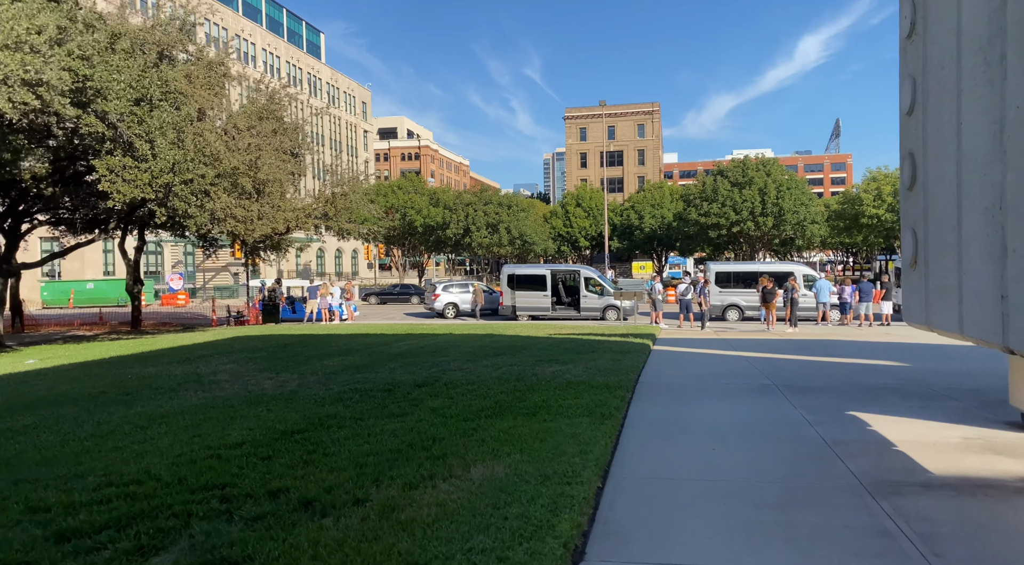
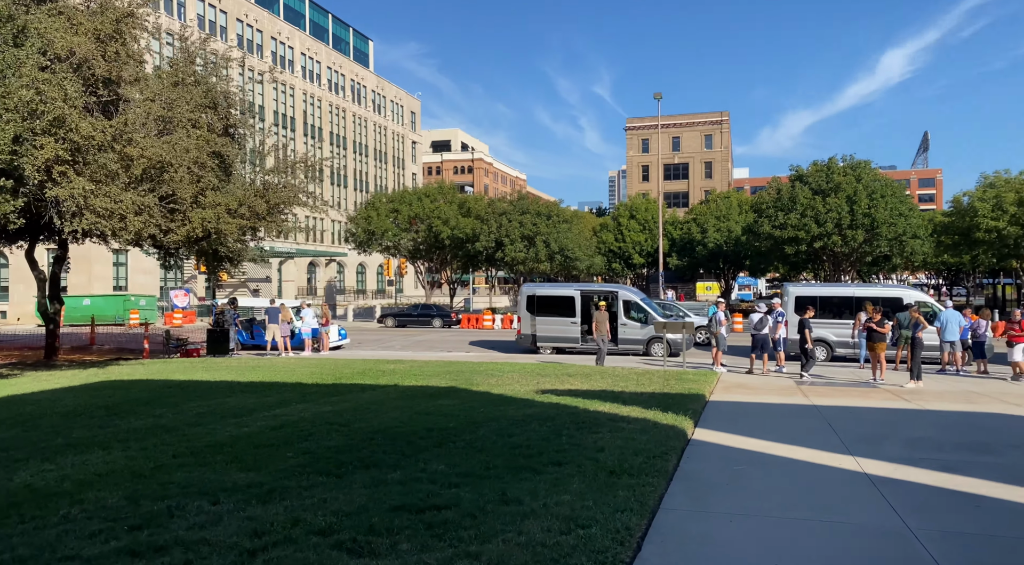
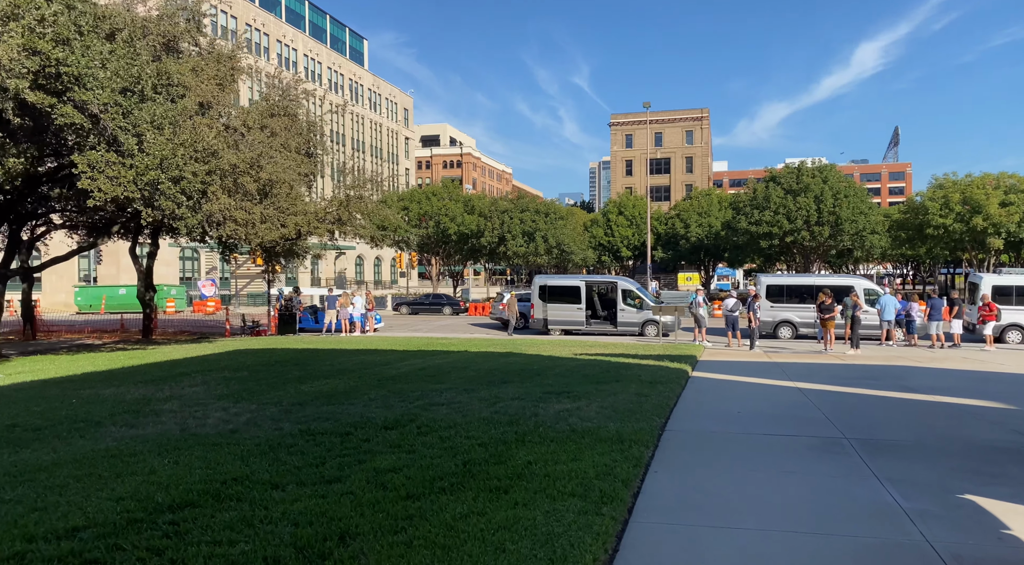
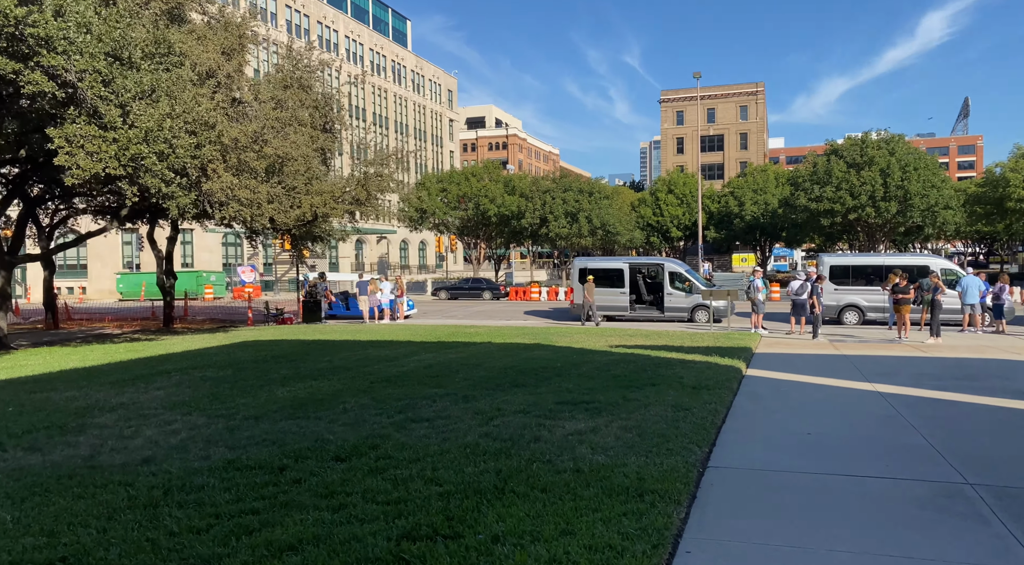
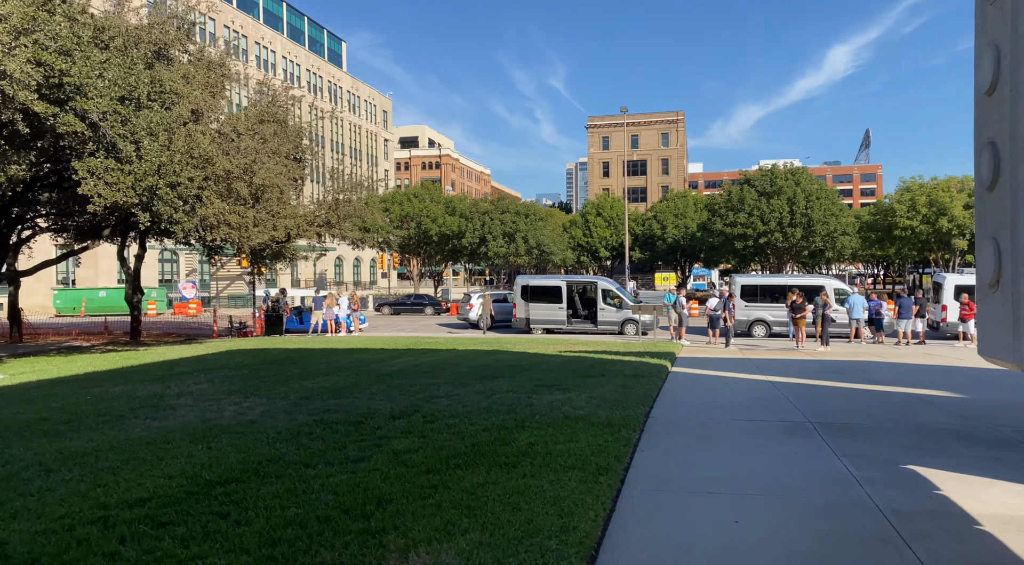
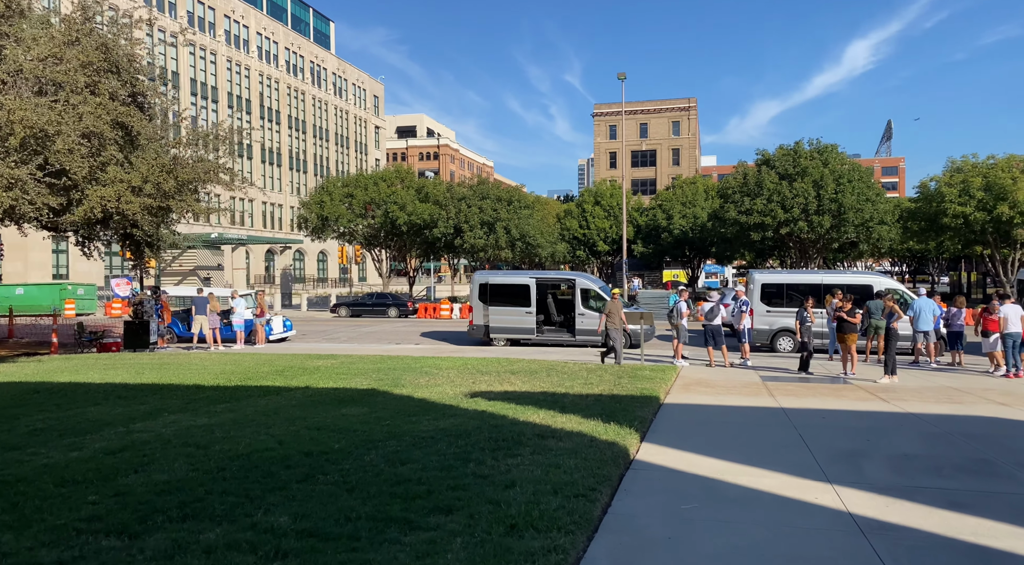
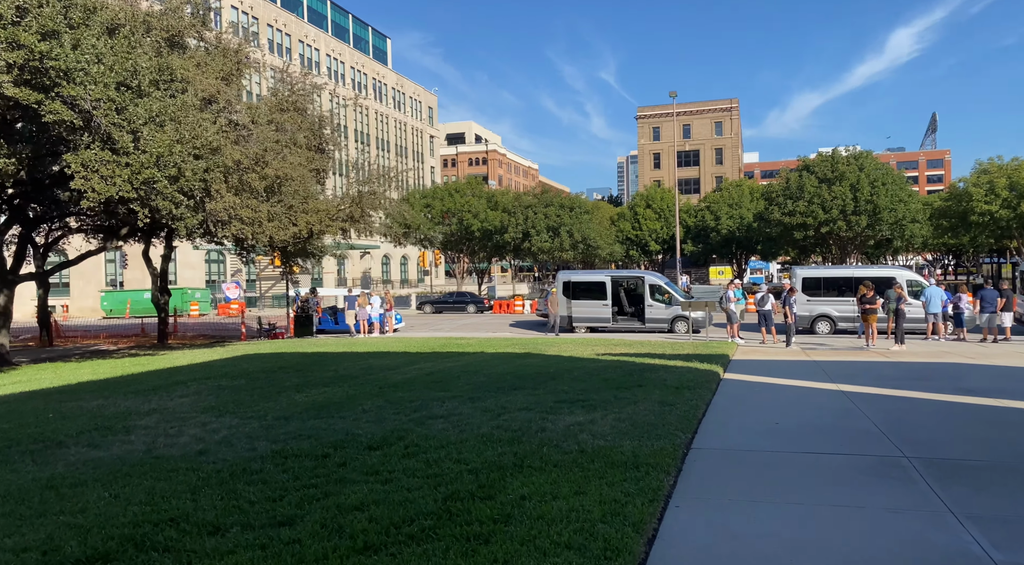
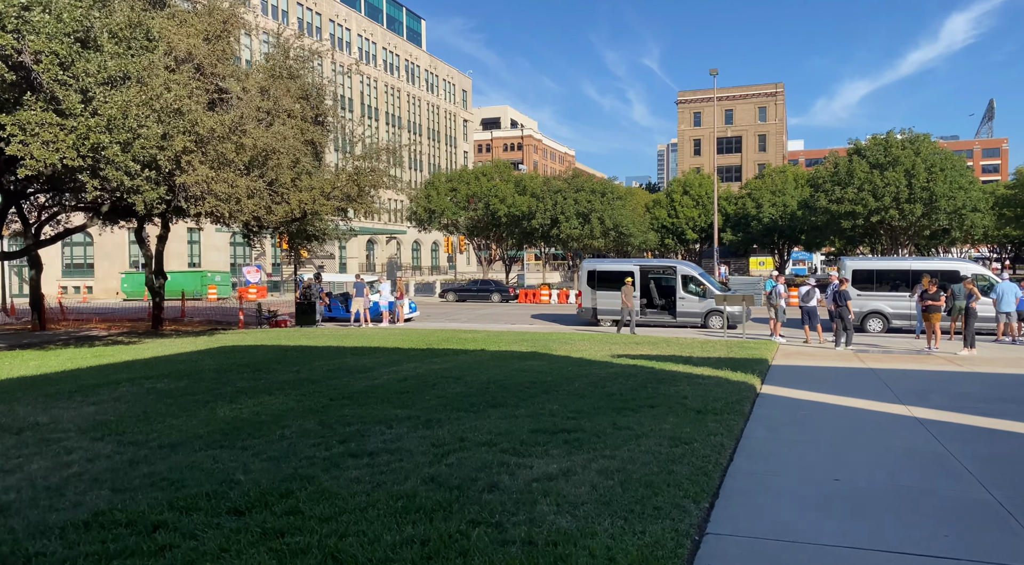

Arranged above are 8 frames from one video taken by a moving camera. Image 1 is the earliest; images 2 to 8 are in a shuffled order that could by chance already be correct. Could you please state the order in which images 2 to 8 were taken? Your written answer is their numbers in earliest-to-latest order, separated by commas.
5, 3, 7, 4, 8, 2, 6
